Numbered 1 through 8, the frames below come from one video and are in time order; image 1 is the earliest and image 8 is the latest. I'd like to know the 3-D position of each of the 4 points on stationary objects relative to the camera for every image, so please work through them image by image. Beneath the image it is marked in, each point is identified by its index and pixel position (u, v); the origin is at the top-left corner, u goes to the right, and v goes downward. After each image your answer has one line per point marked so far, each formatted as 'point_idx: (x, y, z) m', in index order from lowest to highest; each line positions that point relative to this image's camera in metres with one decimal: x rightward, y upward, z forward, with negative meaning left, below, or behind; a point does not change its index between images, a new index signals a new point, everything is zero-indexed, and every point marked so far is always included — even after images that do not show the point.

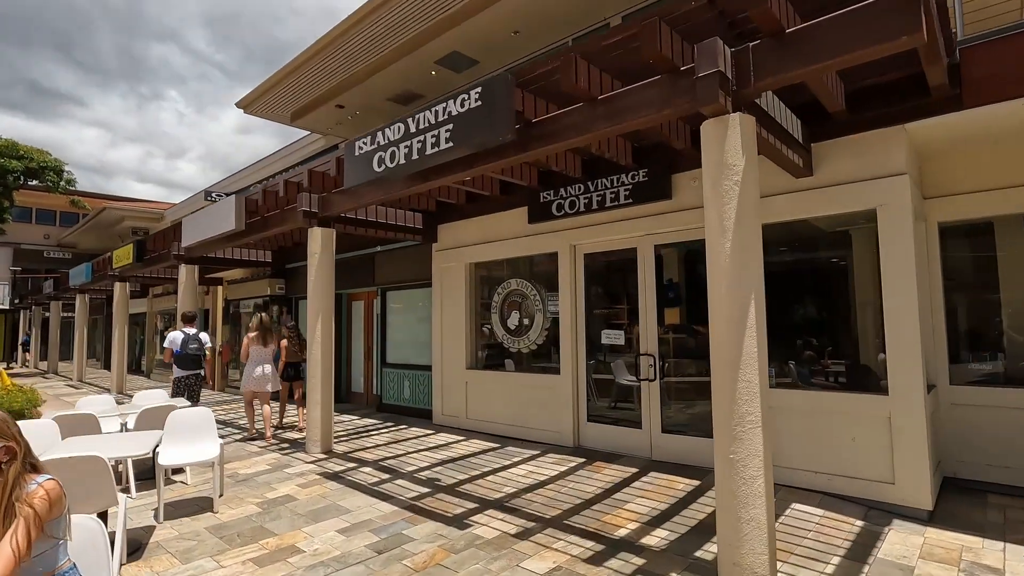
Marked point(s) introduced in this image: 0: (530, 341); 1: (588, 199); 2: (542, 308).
0: (+0.2, -0.7, +7.3) m
1: (+0.9, +1.1, +6.3) m
2: (+0.4, -0.3, +7.1) m
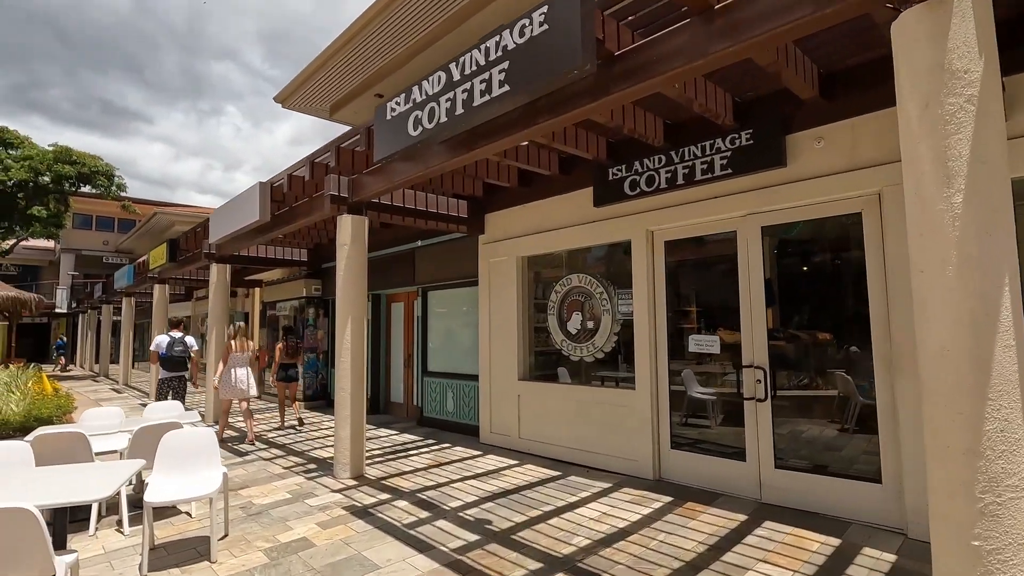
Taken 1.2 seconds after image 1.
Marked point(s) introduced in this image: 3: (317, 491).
0: (+0.9, -0.7, +6.1) m
1: (+1.5, +1.1, +5.1) m
2: (+1.1, -0.2, +5.9) m
3: (-1.9, -2.0, +5.3) m
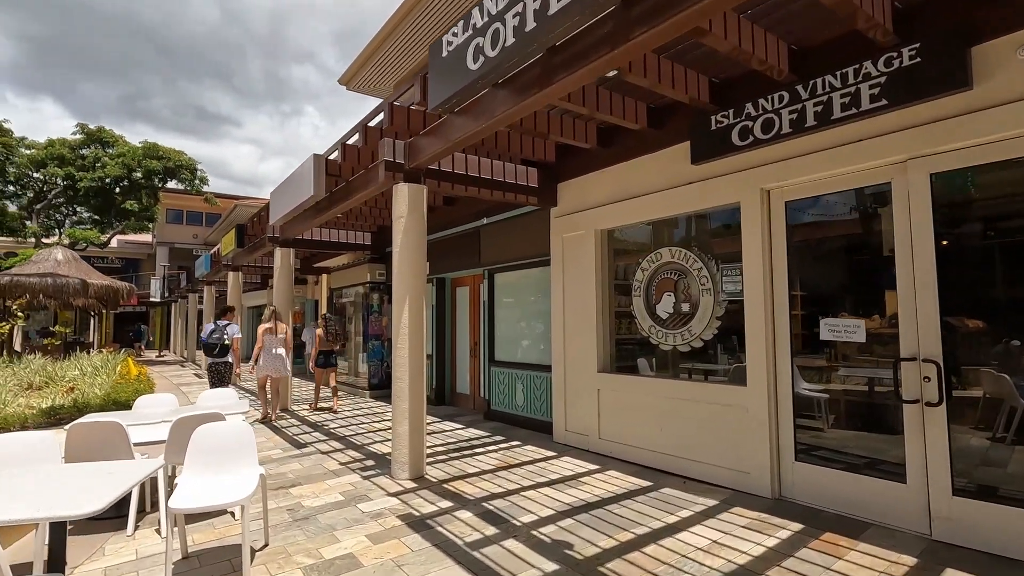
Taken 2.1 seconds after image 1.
0: (+1.7, -0.5, +5.1) m
1: (+2.1, +1.3, +4.0) m
2: (+1.8, 0.0, +4.9) m
3: (-1.2, -1.8, +4.7) m
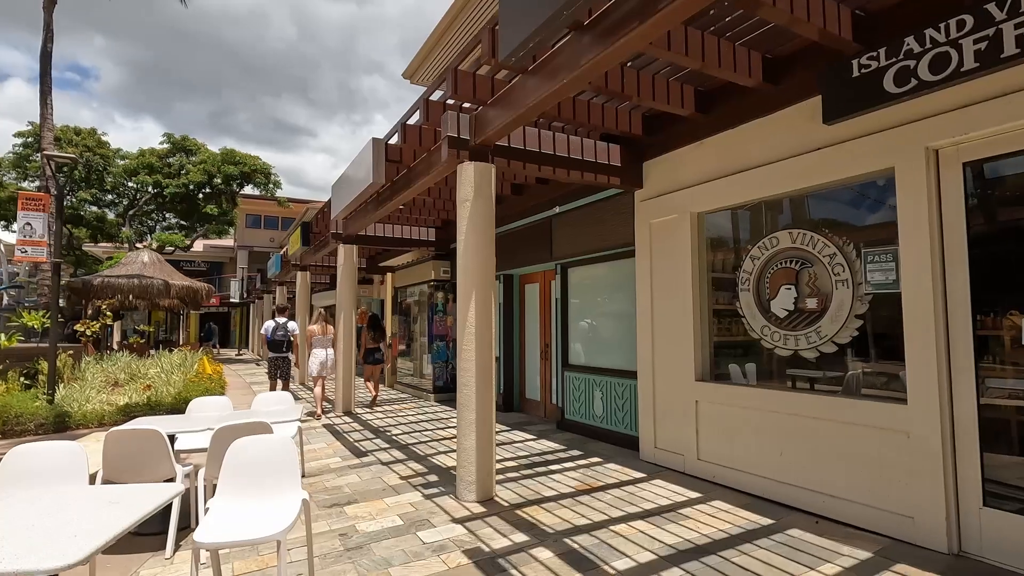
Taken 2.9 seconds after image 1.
0: (+2.3, -0.4, +4.1) m
1: (+2.7, +1.4, +3.0) m
2: (+2.5, +0.1, +3.9) m
3: (-0.6, -1.8, +4.1) m
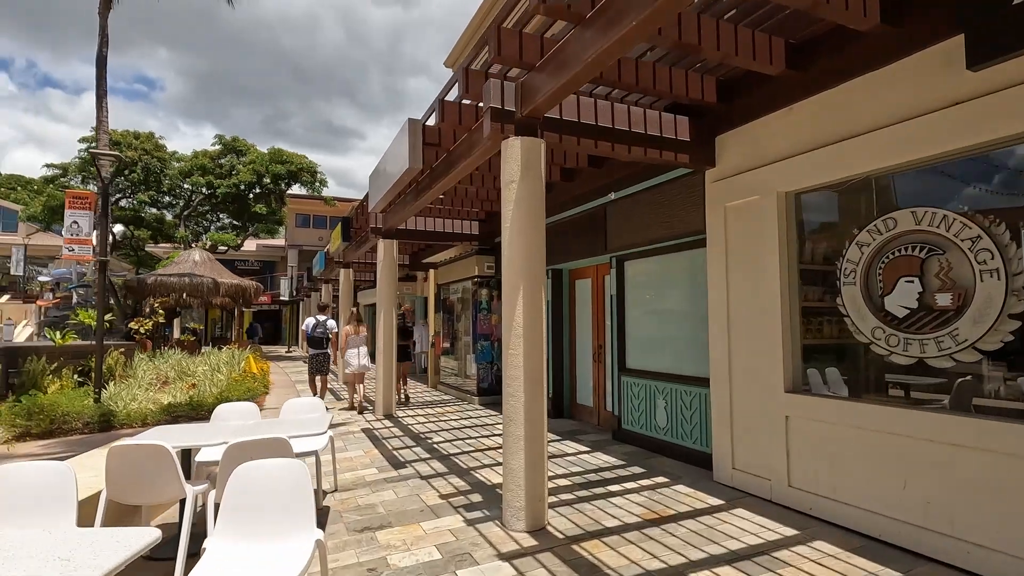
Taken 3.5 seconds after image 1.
0: (+2.7, -0.3, +3.3) m
1: (+2.9, +1.4, +2.1) m
2: (+2.8, +0.1, +3.1) m
3: (-0.2, -1.7, +3.5) m
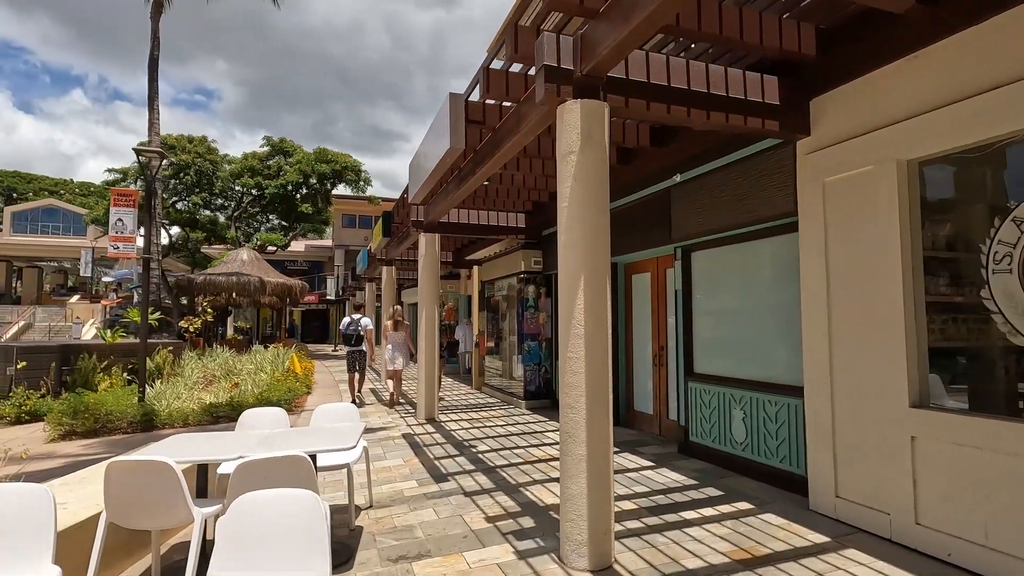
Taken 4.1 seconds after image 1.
0: (+3.0, -0.3, +2.4) m
1: (+3.1, +1.5, +1.3) m
2: (+3.1, +0.2, +2.2) m
3: (+0.1, -1.7, +2.9) m
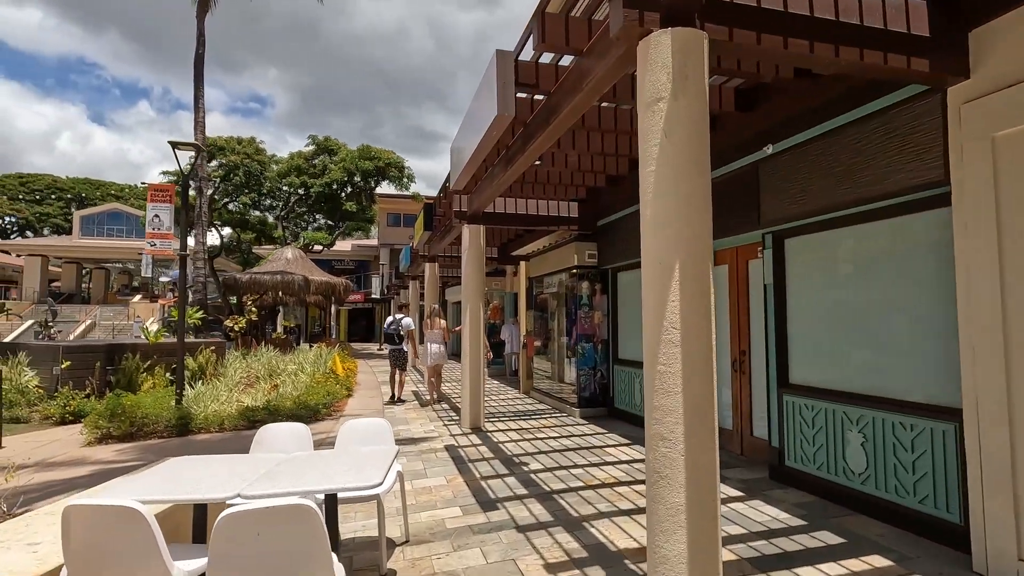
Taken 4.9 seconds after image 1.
0: (+3.2, -0.2, +1.4) m
1: (+3.3, +1.5, +0.2) m
2: (+3.3, +0.2, +1.2) m
3: (+0.4, -1.6, +2.1) m
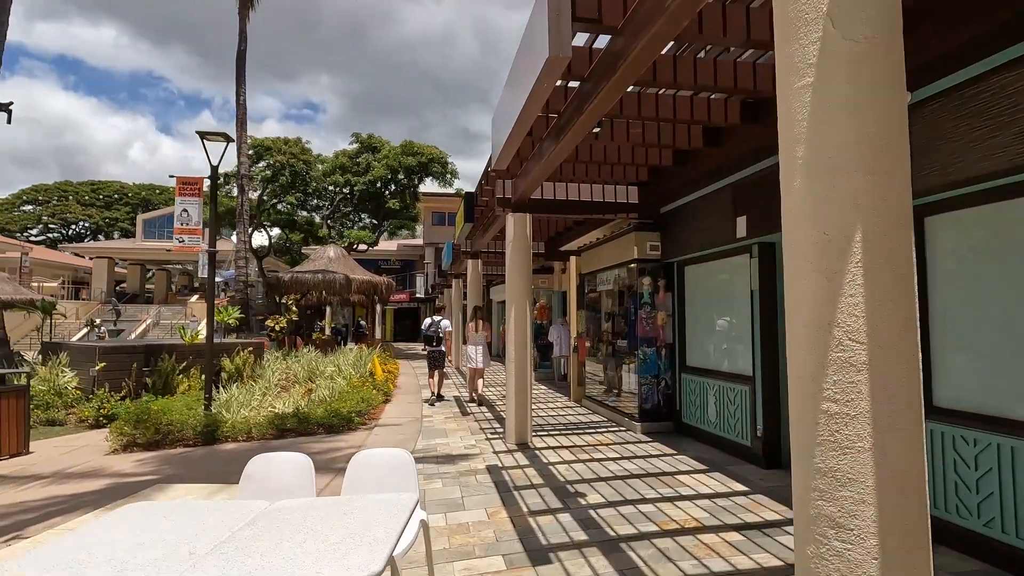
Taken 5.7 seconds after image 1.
0: (+3.3, -0.2, +0.2) m
1: (+3.2, +1.6, -0.9) m
2: (+3.4, +0.3, 0.0) m
3: (+0.6, -1.6, +1.1) m
